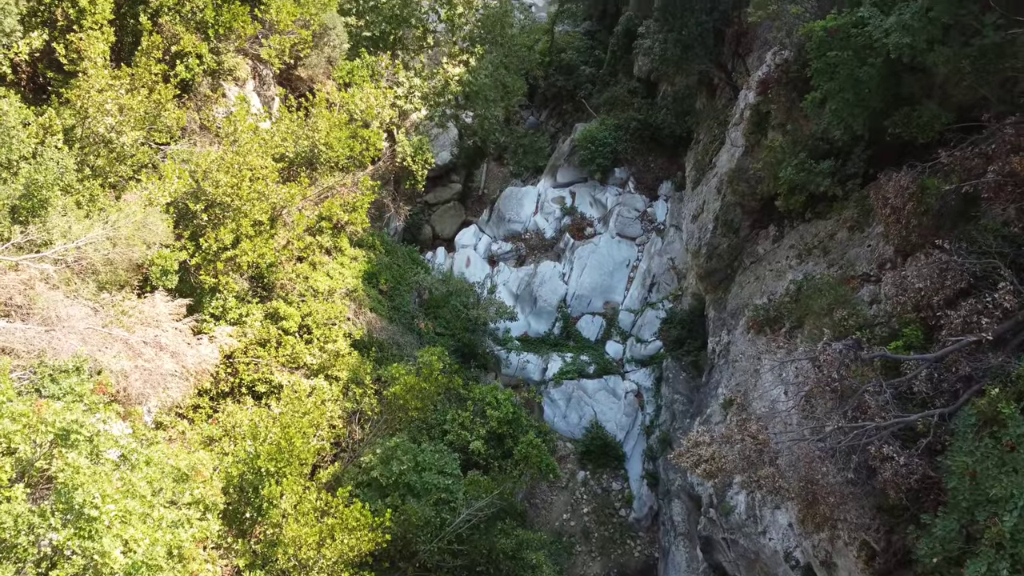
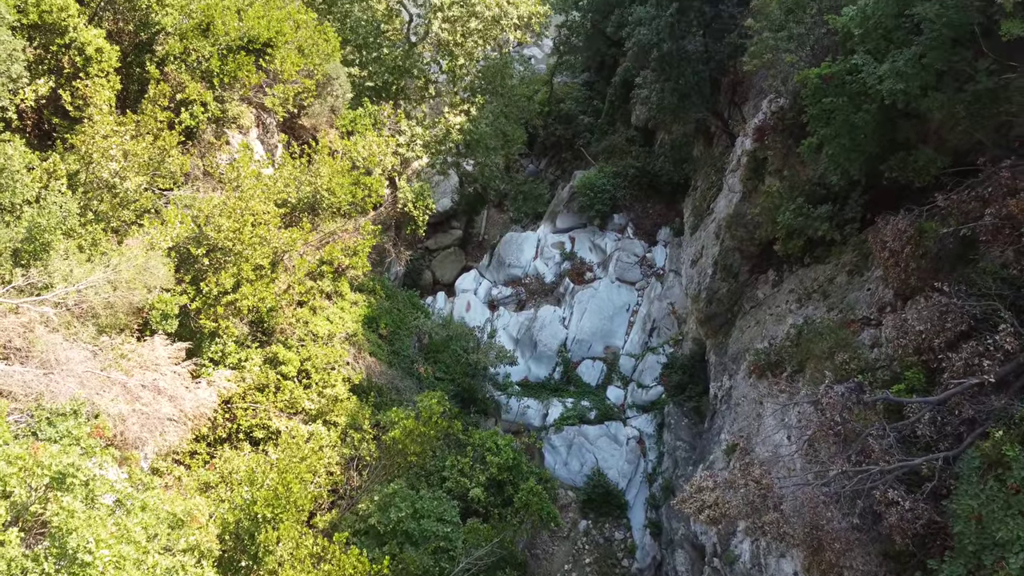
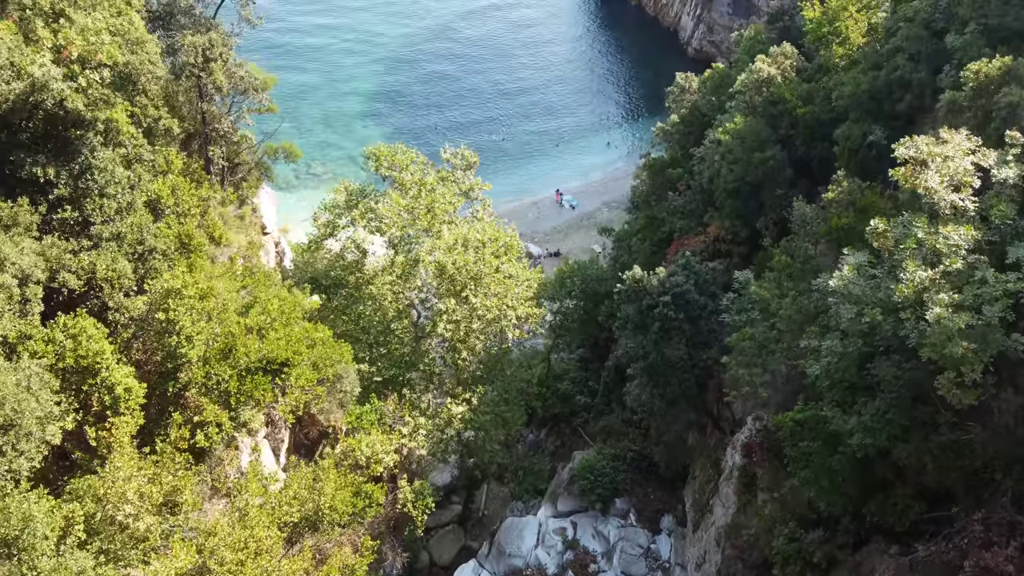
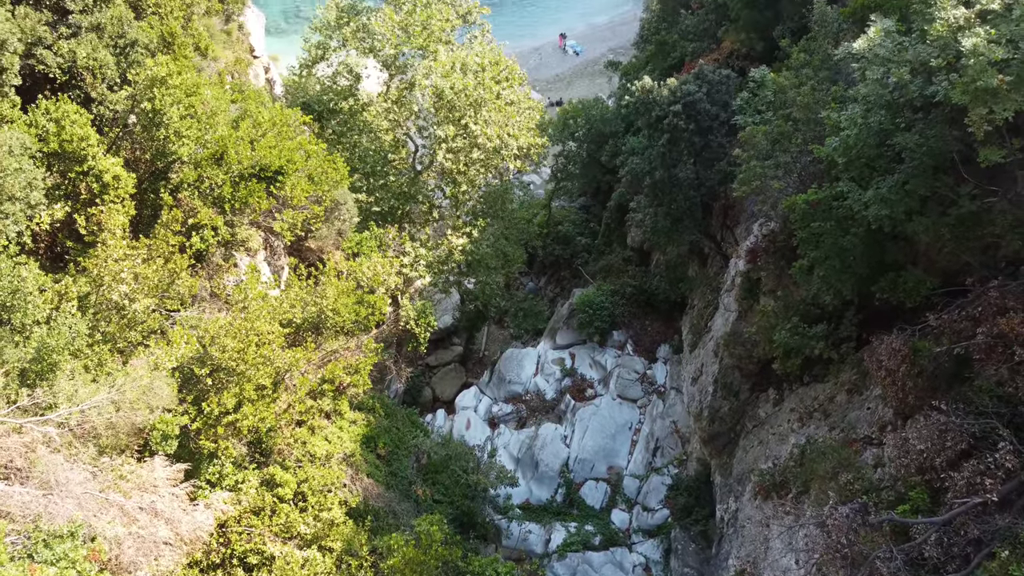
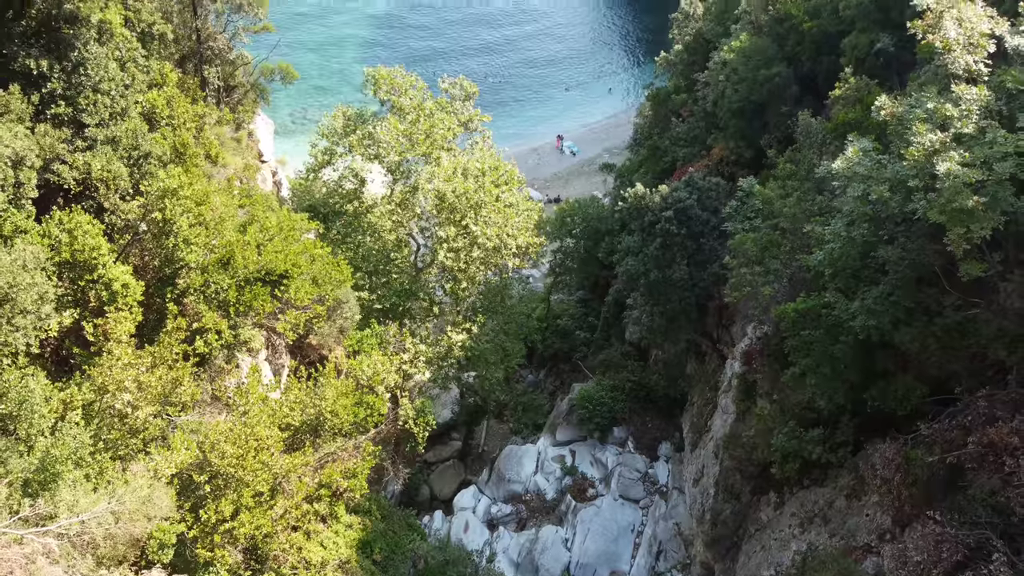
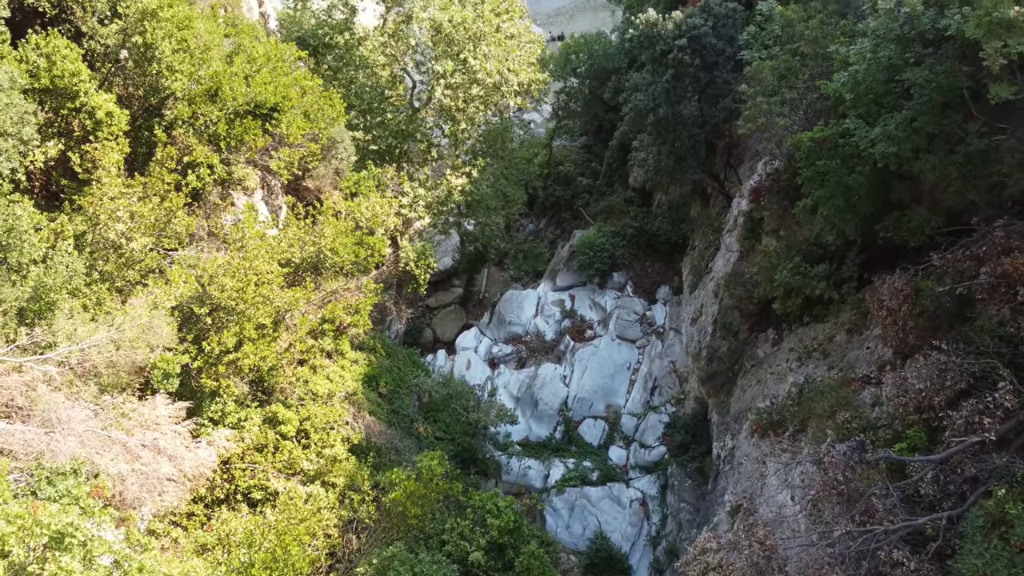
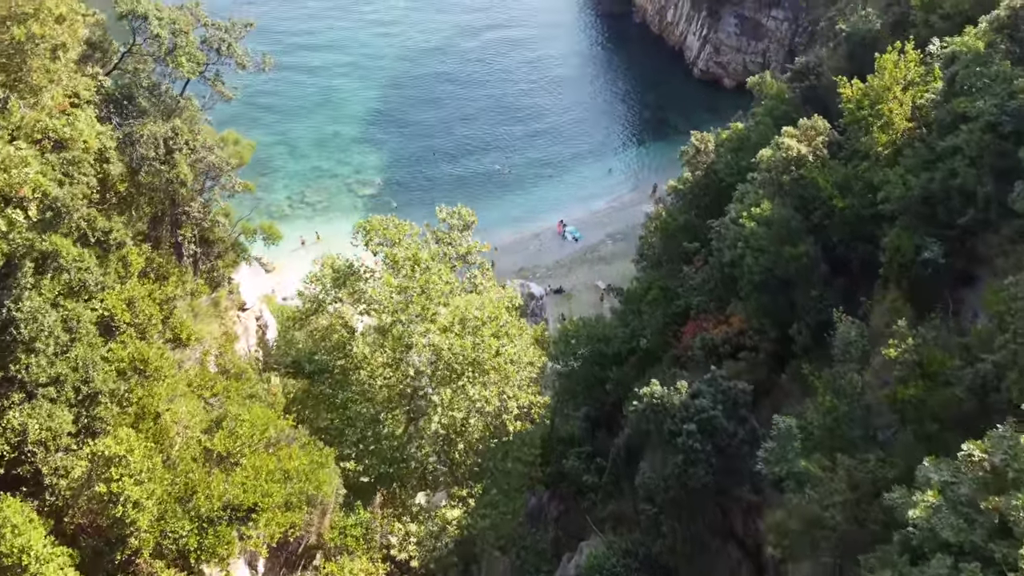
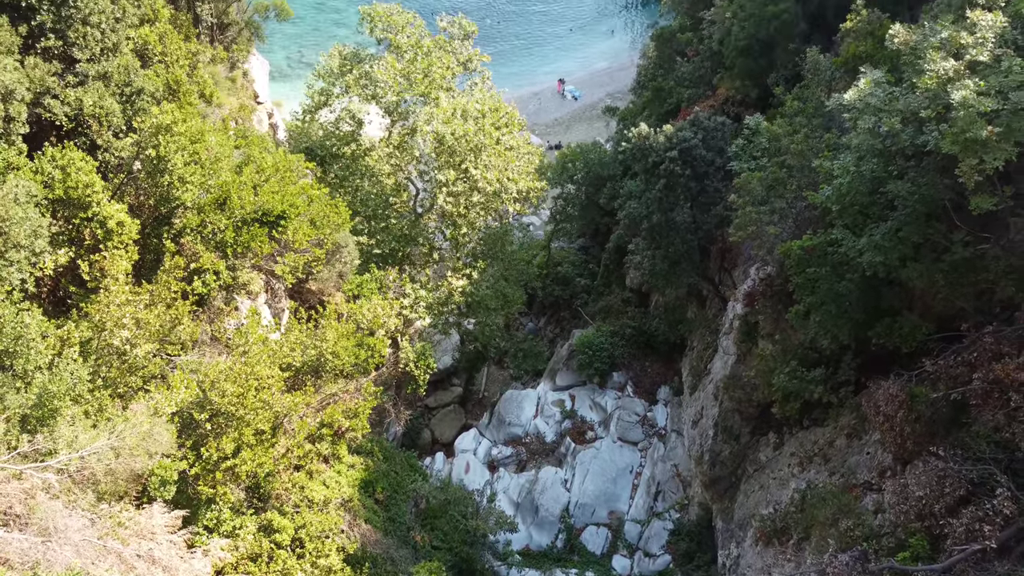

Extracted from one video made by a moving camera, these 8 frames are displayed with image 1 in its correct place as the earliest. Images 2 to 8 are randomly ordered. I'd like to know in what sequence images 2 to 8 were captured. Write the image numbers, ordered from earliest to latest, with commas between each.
2, 6, 4, 8, 5, 3, 7
